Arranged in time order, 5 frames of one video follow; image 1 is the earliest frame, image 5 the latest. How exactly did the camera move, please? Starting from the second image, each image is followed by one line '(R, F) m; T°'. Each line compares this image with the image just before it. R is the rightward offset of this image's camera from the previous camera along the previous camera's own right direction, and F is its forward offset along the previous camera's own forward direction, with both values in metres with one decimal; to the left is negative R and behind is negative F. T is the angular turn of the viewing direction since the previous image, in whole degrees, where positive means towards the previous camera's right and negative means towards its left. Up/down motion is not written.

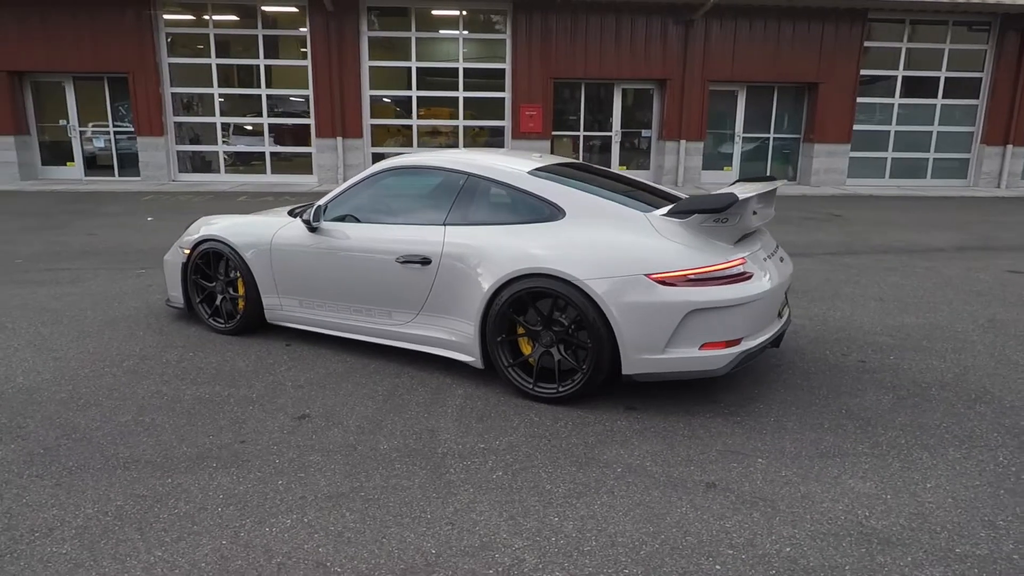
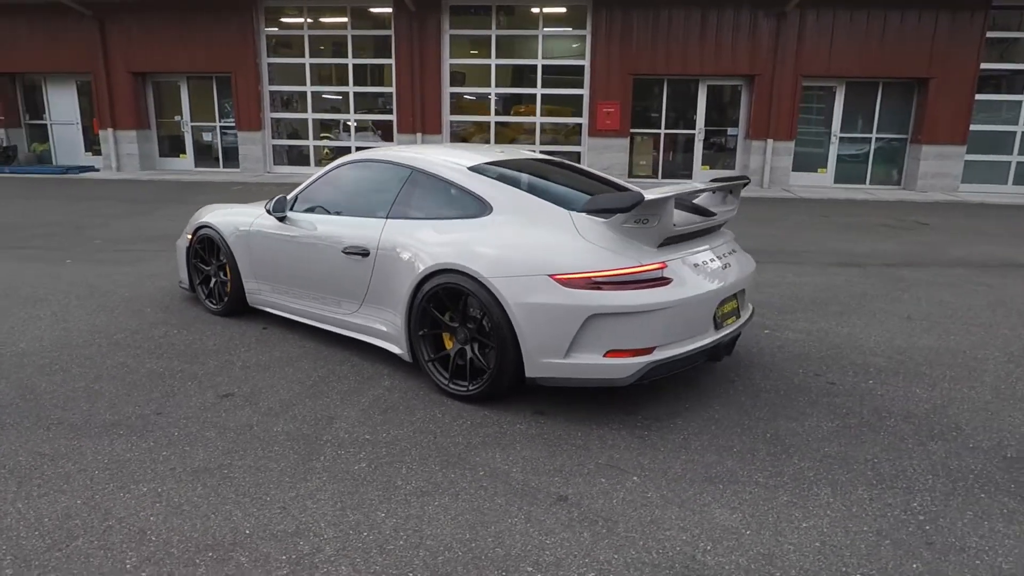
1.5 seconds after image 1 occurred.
(+1.2, +0.2) m; -10°
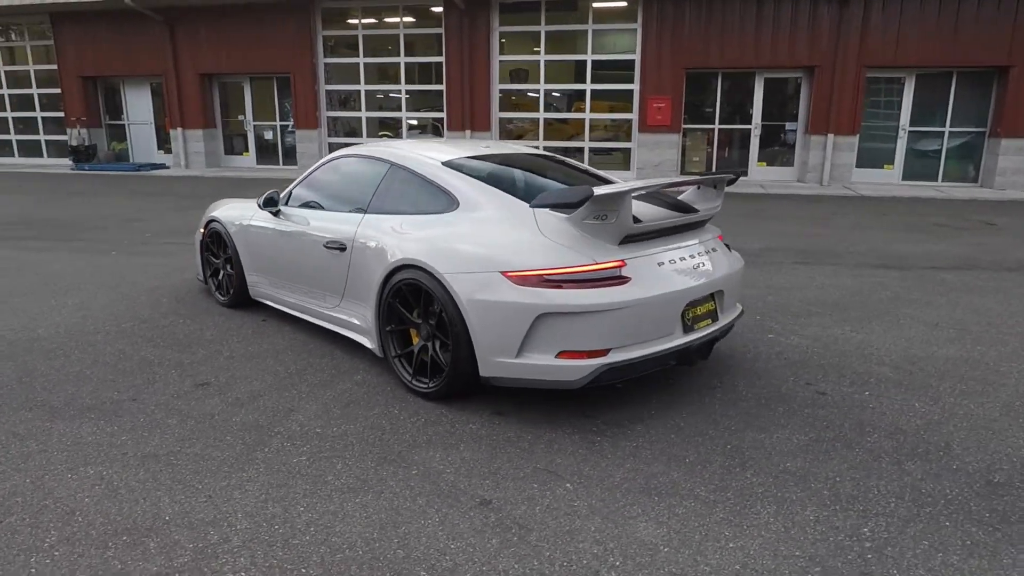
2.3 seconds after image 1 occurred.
(+0.6, +0.1) m; -6°
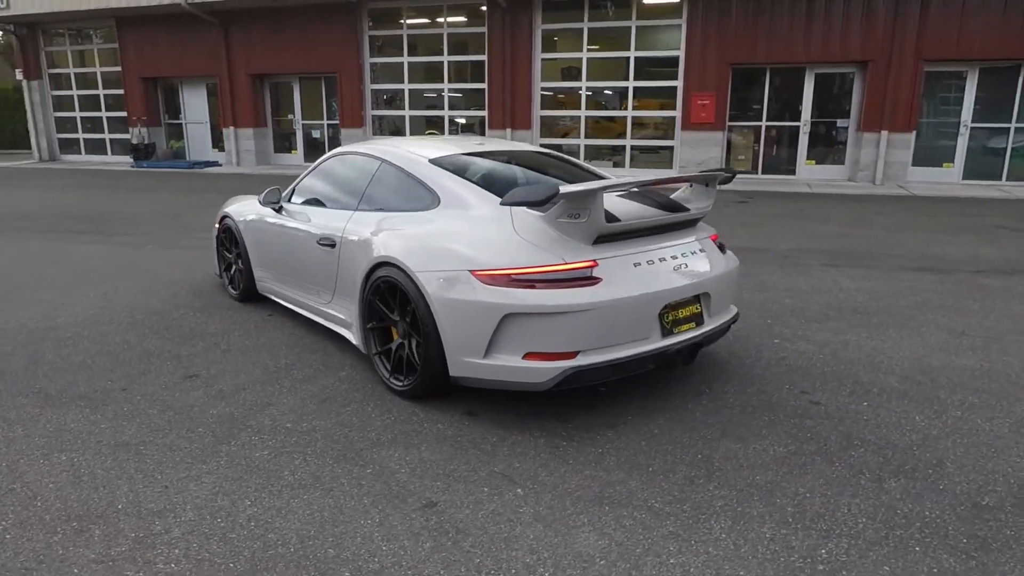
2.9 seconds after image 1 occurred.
(+0.5, +0.1) m; -5°
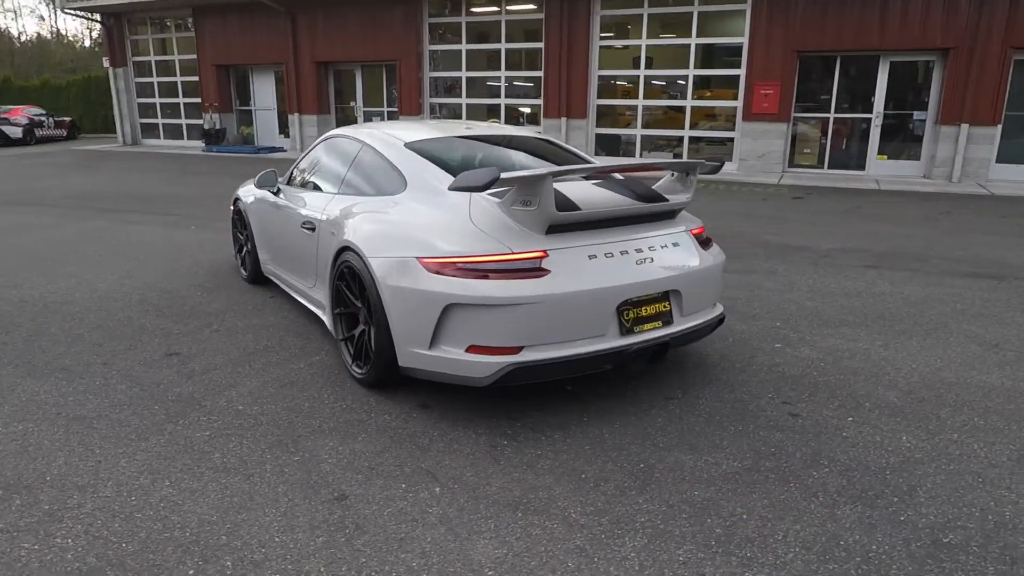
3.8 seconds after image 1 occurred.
(+0.6, +0.2) m; -6°
